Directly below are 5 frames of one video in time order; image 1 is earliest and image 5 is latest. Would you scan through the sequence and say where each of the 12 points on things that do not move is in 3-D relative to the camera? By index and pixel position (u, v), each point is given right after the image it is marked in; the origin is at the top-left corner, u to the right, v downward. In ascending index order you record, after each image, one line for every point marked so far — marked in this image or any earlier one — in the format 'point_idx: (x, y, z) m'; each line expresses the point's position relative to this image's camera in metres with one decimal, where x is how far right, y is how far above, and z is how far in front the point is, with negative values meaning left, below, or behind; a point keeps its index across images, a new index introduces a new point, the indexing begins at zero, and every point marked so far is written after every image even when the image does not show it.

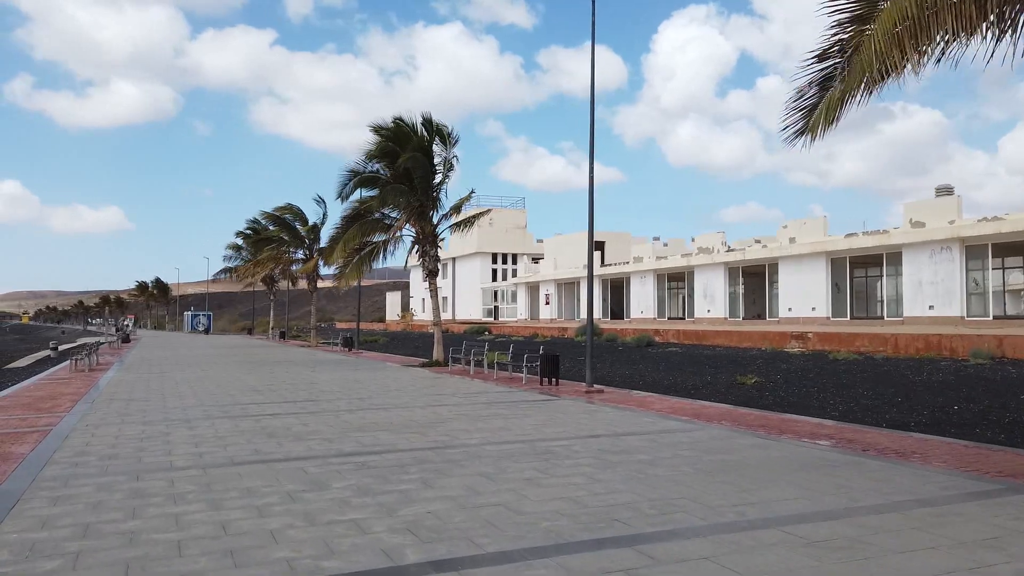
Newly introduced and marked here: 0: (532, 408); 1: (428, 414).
0: (+0.3, -1.9, +12.2) m
1: (-1.3, -2.0, +11.8) m
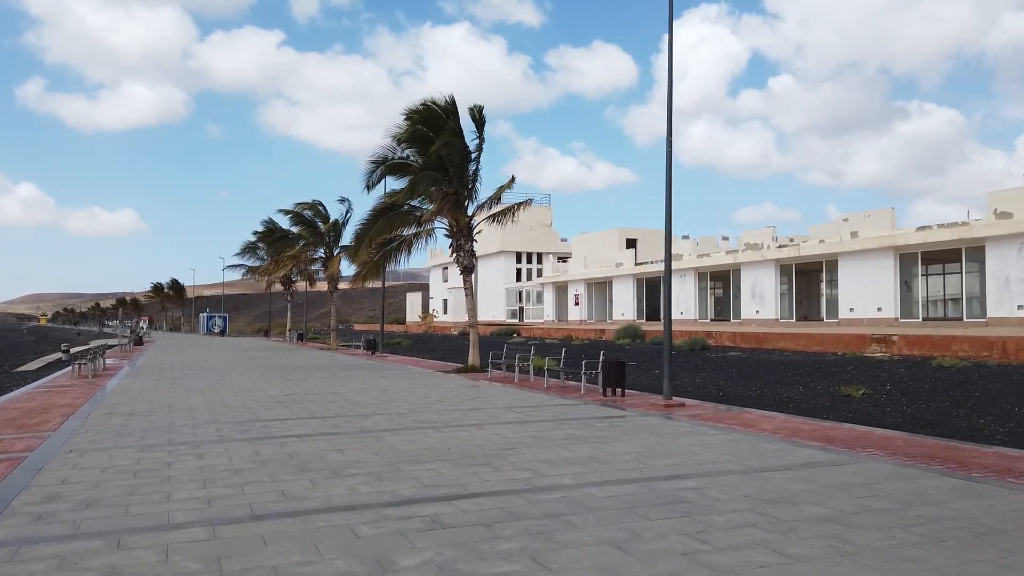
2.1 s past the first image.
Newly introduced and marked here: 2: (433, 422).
0: (+1.3, -1.8, +10.0) m
1: (-0.3, -1.9, +9.6) m
2: (-1.1, -1.9, +11.0) m
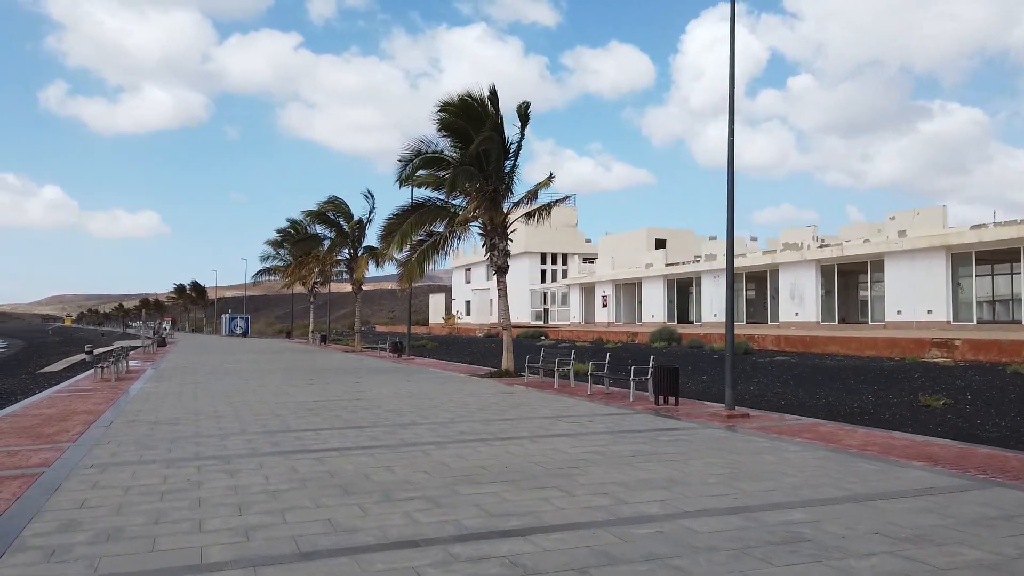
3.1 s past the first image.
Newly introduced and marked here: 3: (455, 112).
0: (+2.0, -1.8, +9.1) m
1: (+0.4, -1.9, +8.7) m
2: (-0.4, -1.9, +10.1) m
3: (-1.5, +4.5, +19.7) m
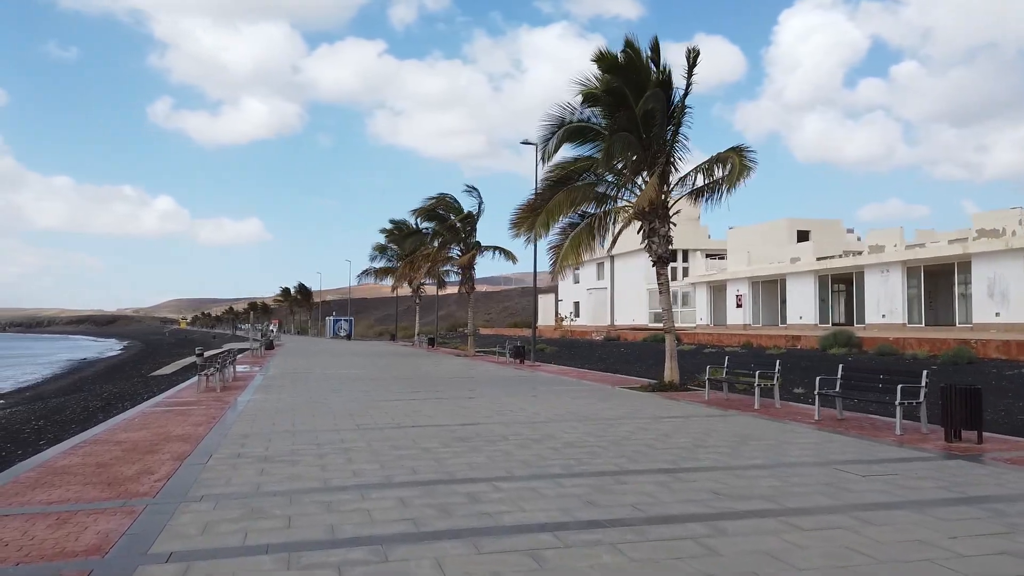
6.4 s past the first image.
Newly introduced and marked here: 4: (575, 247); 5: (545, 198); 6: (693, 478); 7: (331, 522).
0: (+4.3, -1.7, +5.2) m
1: (+2.7, -1.7, +5.0) m
2: (+2.0, -1.8, +6.5) m
3: (+2.0, +4.7, +16.2) m
4: (+1.5, +0.9, +17.9) m
5: (+0.8, +2.1, +17.9) m
6: (+1.7, -1.8, +7.3) m
7: (-1.4, -1.8, +5.9) m
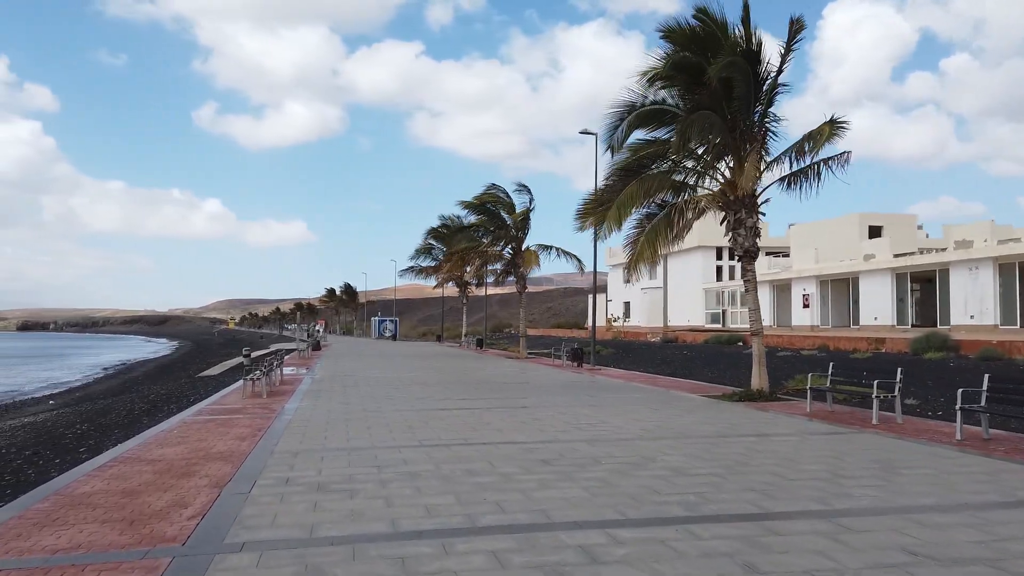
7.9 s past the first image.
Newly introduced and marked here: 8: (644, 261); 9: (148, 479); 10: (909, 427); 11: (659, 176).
0: (+5.1, -1.6, +3.4) m
1: (+3.4, -1.7, +3.3) m
2: (+2.8, -1.7, +4.8) m
3: (+3.4, +4.7, +14.5) m
4: (+2.9, +1.0, +16.3) m
5: (+2.2, +2.1, +16.3) m
6: (+2.6, -1.8, +5.7) m
7: (-0.6, -1.7, +4.4) m
8: (+2.8, +0.6, +16.4) m
9: (-3.7, -1.9, +7.7) m
10: (+5.7, -2.0, +10.9) m
11: (+3.0, +2.3, +15.5) m
